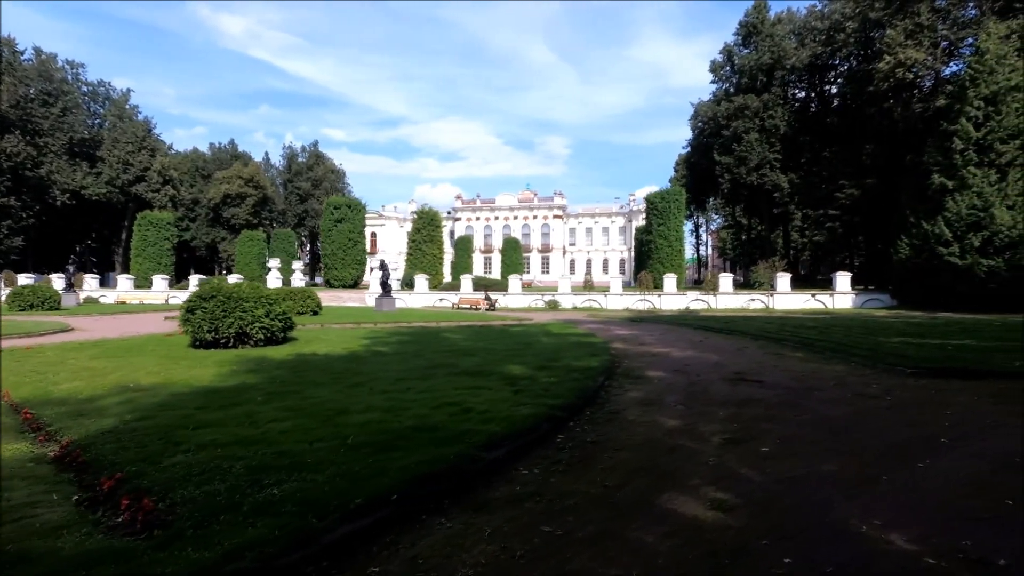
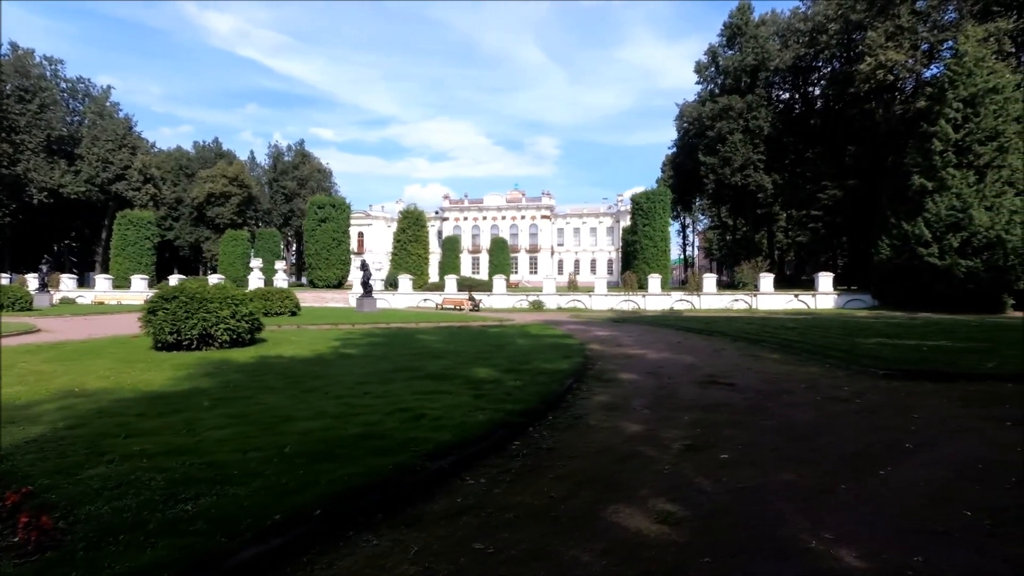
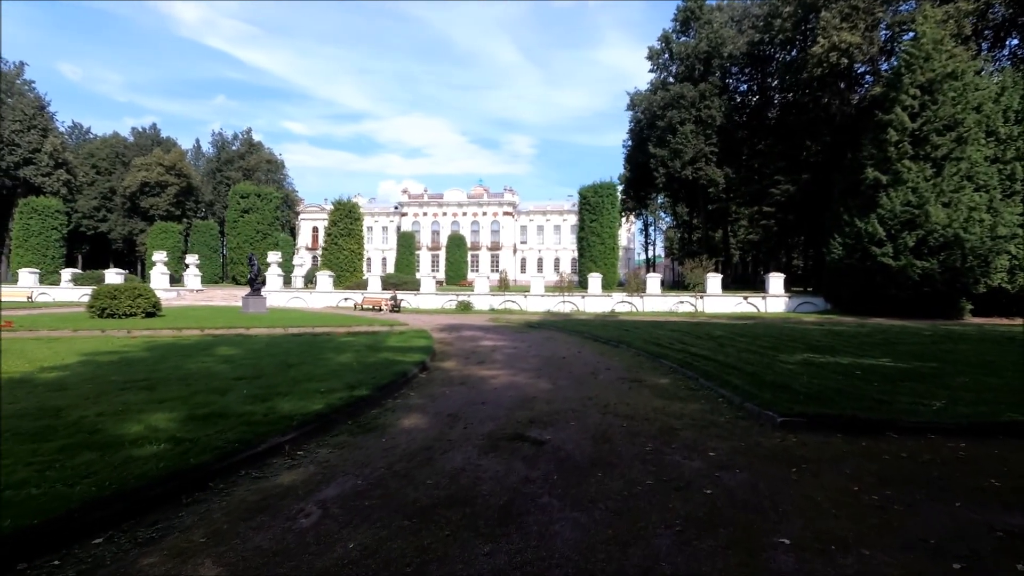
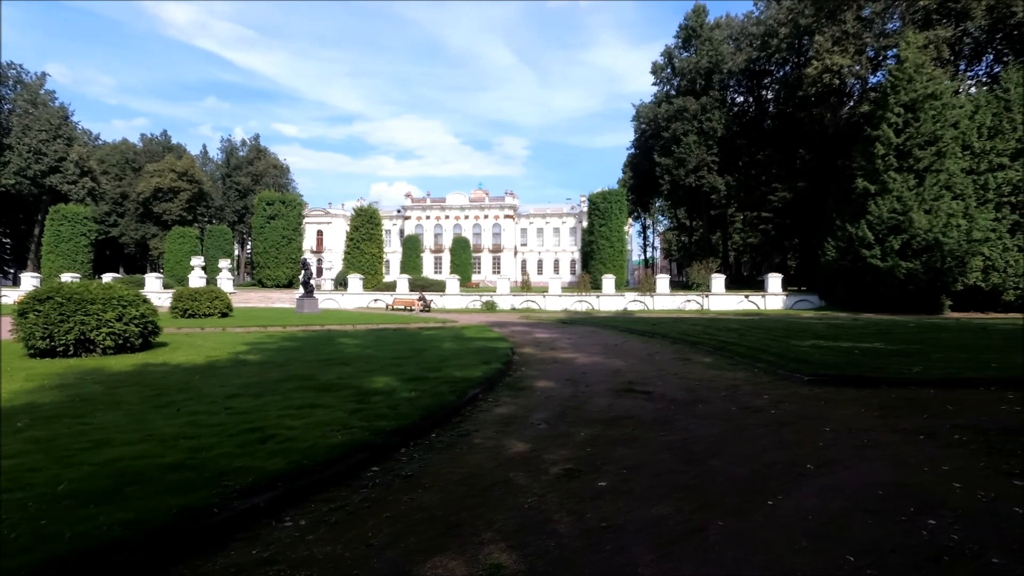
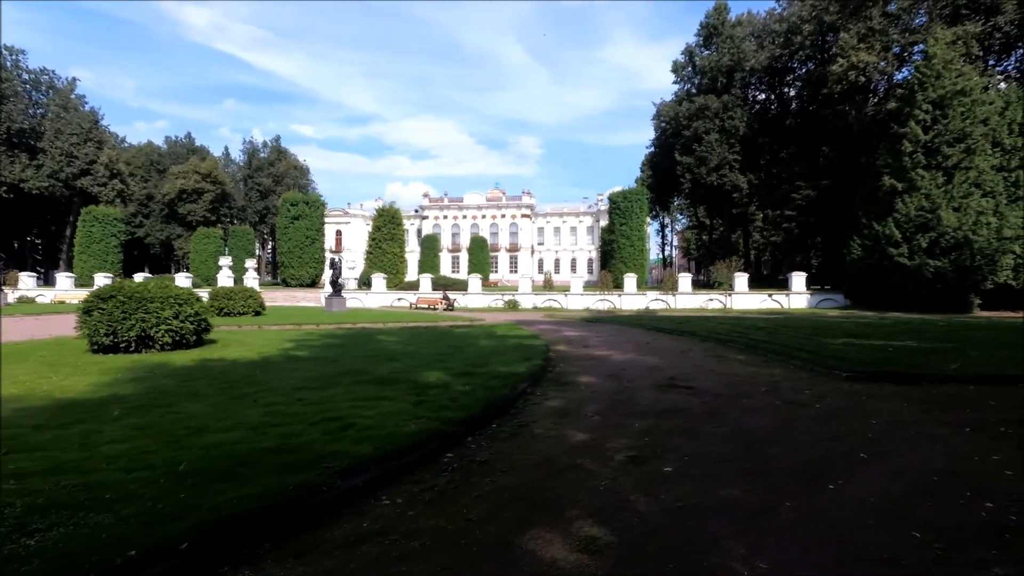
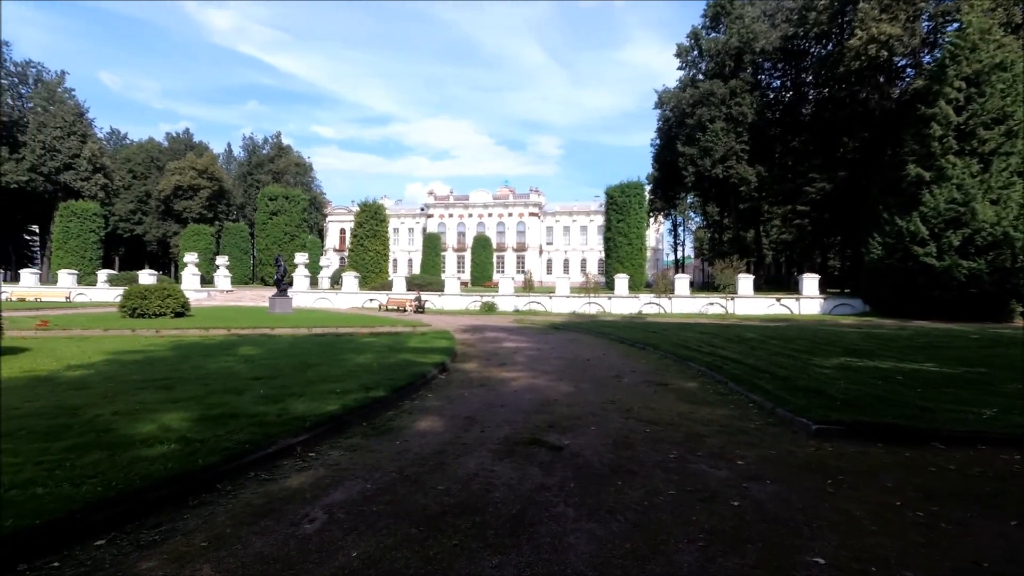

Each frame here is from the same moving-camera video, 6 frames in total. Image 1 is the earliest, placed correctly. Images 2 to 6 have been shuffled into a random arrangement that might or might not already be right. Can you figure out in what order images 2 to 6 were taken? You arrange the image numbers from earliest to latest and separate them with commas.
2, 5, 4, 3, 6
